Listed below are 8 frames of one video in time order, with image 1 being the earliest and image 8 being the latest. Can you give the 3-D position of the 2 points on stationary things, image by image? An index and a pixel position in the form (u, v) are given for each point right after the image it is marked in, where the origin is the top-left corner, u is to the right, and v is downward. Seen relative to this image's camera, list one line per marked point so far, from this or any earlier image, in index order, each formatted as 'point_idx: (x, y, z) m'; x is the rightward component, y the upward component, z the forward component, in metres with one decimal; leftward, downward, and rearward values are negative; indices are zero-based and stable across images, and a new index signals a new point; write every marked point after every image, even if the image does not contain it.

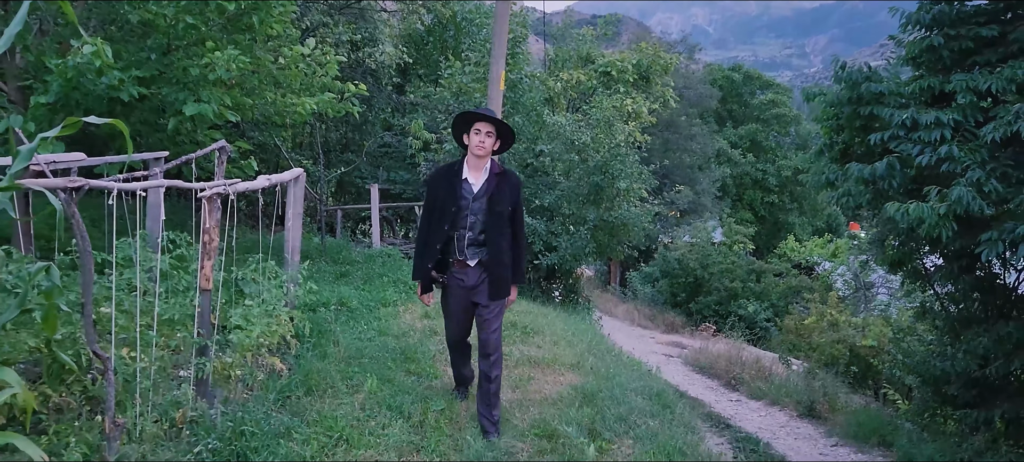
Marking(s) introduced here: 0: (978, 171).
0: (+2.9, +0.4, +5.1) m
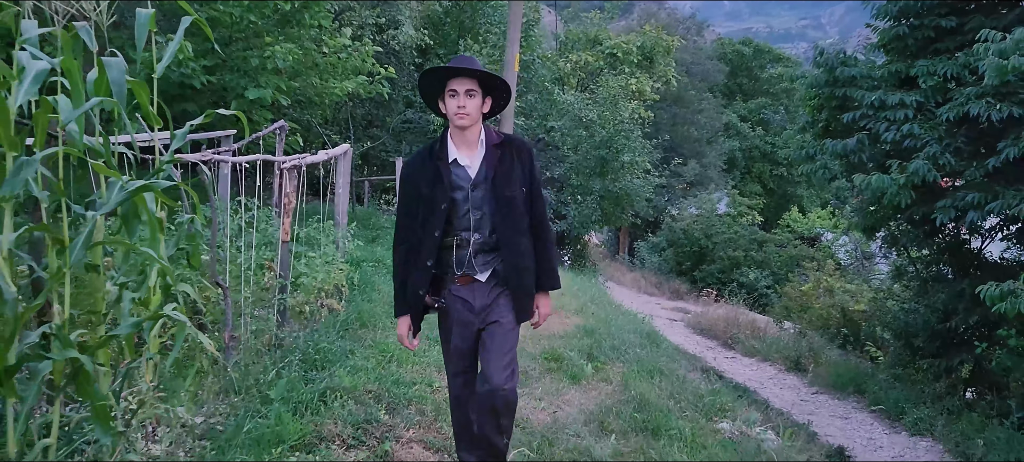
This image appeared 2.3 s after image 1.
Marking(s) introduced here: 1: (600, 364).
0: (+3.0, +0.6, +5.8) m
1: (+0.4, -0.7, +4.0) m
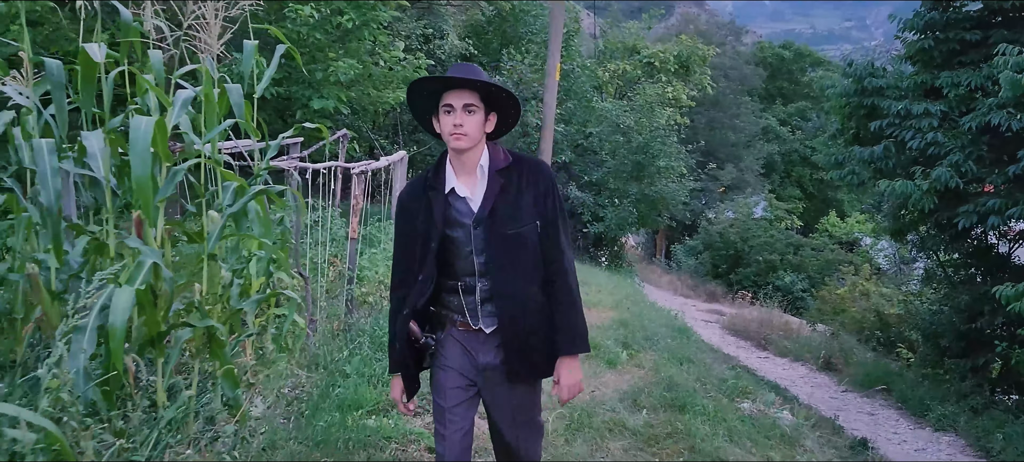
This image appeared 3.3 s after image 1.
0: (+3.4, +0.6, +6.1) m
1: (+0.7, -0.7, +4.4) m
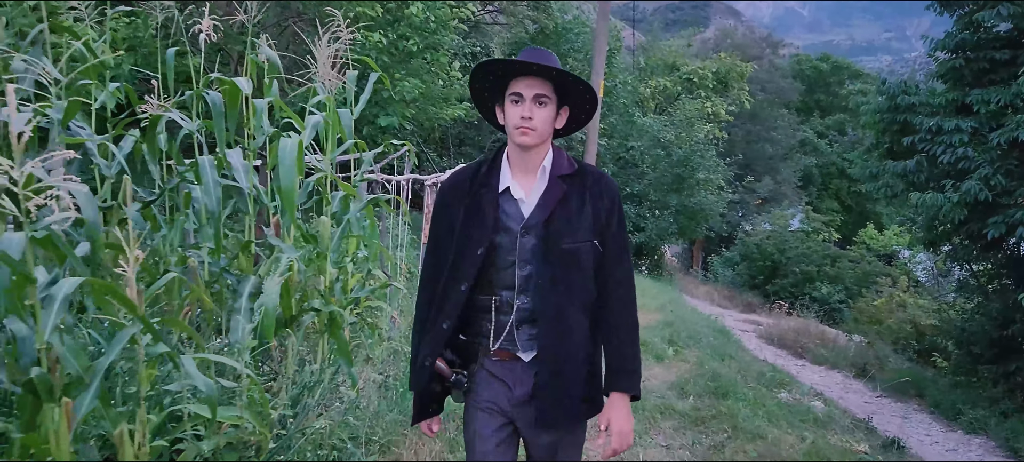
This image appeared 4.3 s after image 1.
0: (+3.8, +0.5, +6.4) m
1: (+1.0, -0.7, +4.9) m
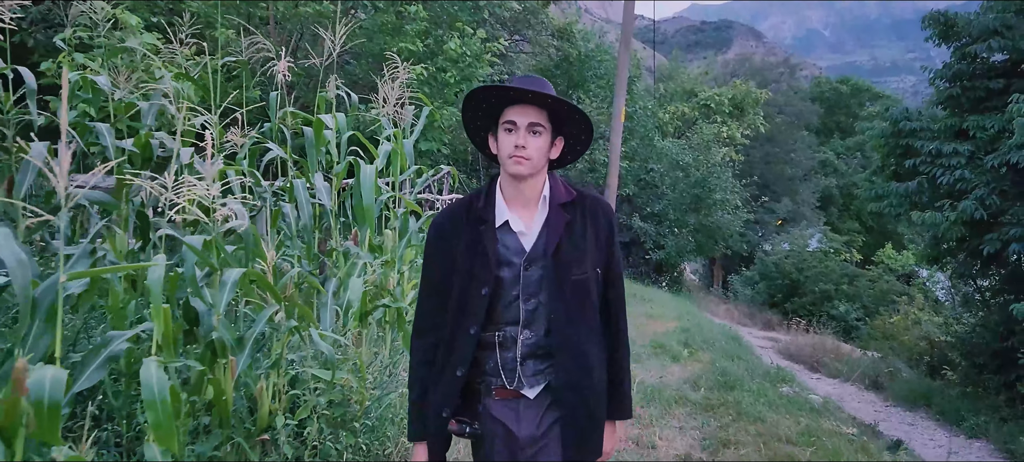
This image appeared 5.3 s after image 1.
0: (+4.0, +0.4, +6.9) m
1: (+1.2, -0.8, +5.4) m
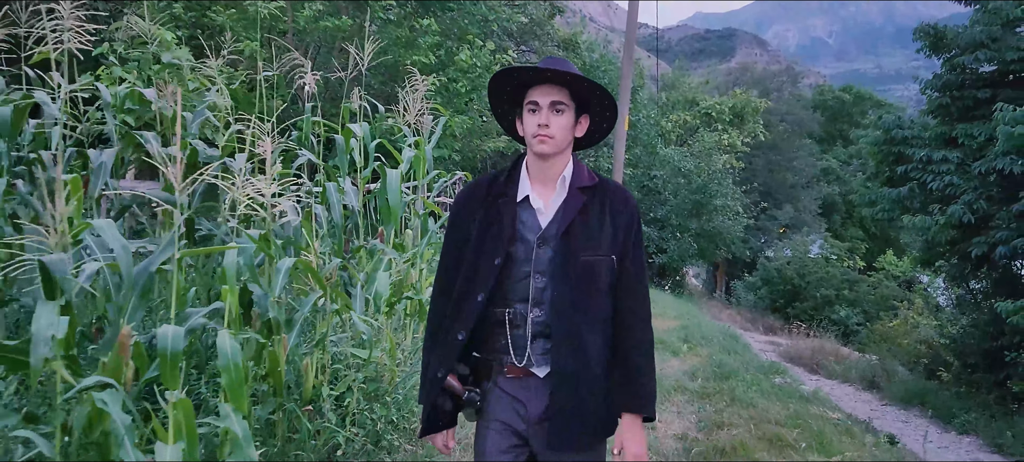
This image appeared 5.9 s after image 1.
0: (+4.1, +0.3, +7.2) m
1: (+1.3, -0.8, +5.7) m
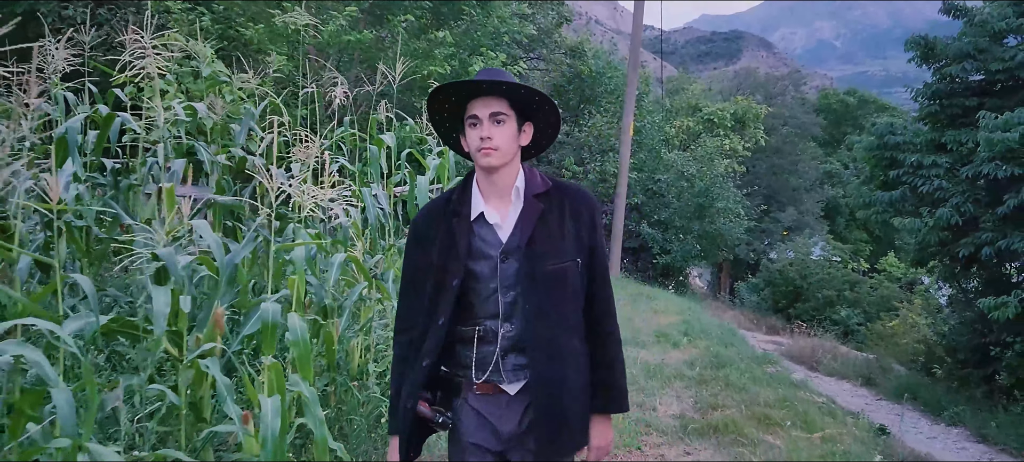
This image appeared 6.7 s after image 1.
0: (+4.2, +0.3, +7.6) m
1: (+1.4, -0.8, +6.1) m
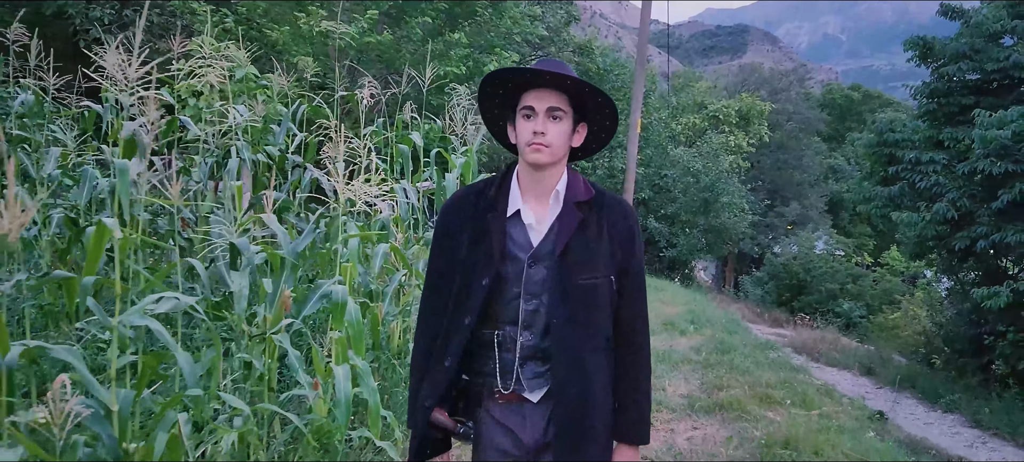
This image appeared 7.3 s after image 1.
0: (+4.3, +0.4, +7.9) m
1: (+1.5, -0.8, +6.5) m
